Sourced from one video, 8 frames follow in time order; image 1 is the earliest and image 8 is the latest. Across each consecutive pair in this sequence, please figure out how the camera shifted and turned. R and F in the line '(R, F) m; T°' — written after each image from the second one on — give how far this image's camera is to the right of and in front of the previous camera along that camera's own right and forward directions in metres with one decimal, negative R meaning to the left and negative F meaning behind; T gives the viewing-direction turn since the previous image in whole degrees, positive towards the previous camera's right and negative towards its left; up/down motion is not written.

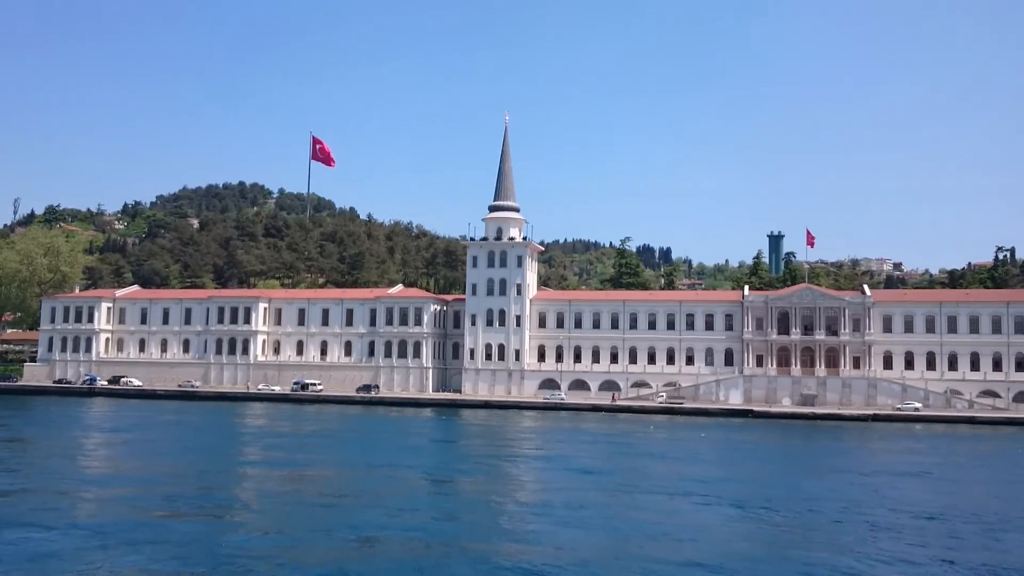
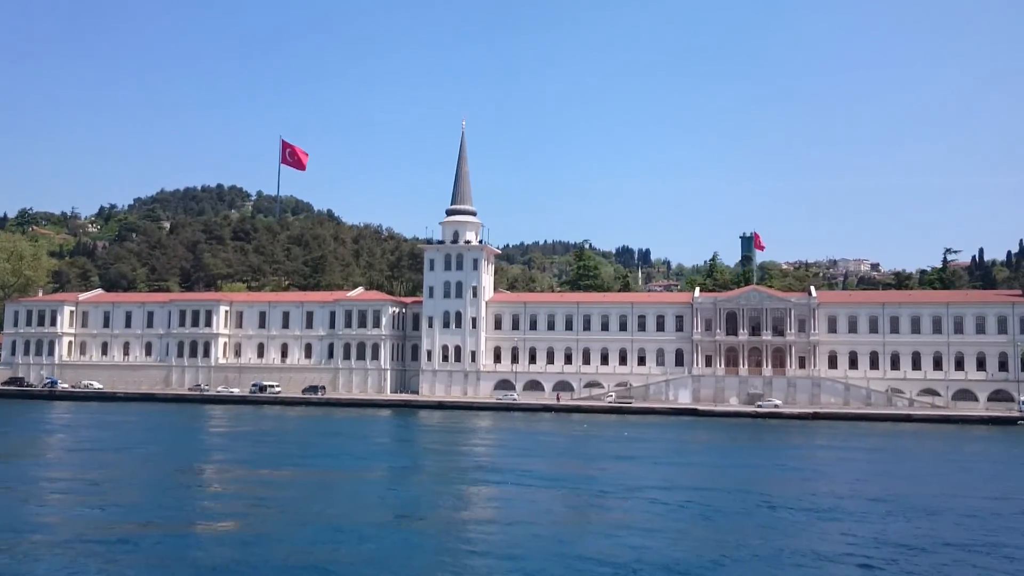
(+2.6, -1.4) m; +1°
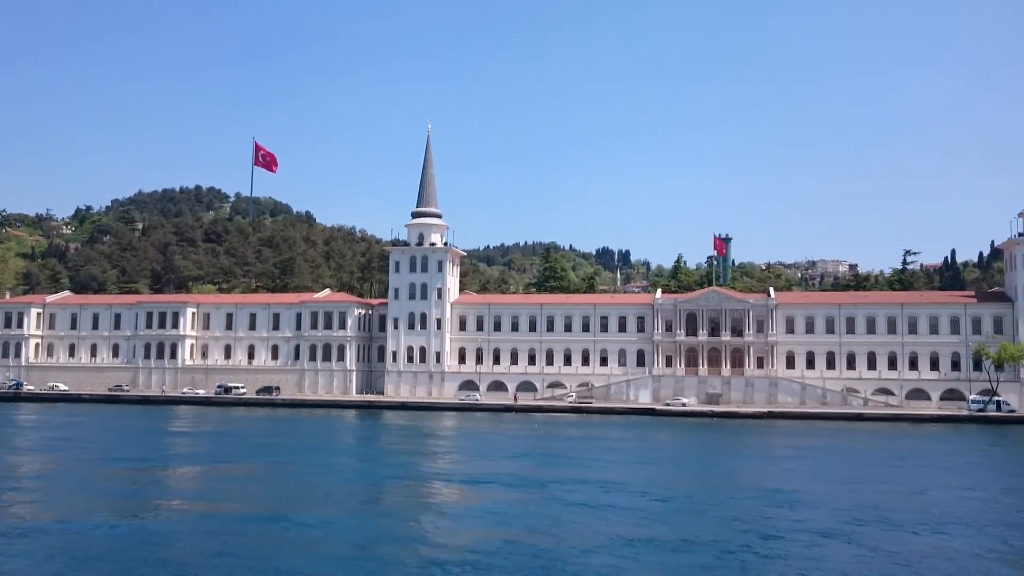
(+1.8, -0.9) m; +1°
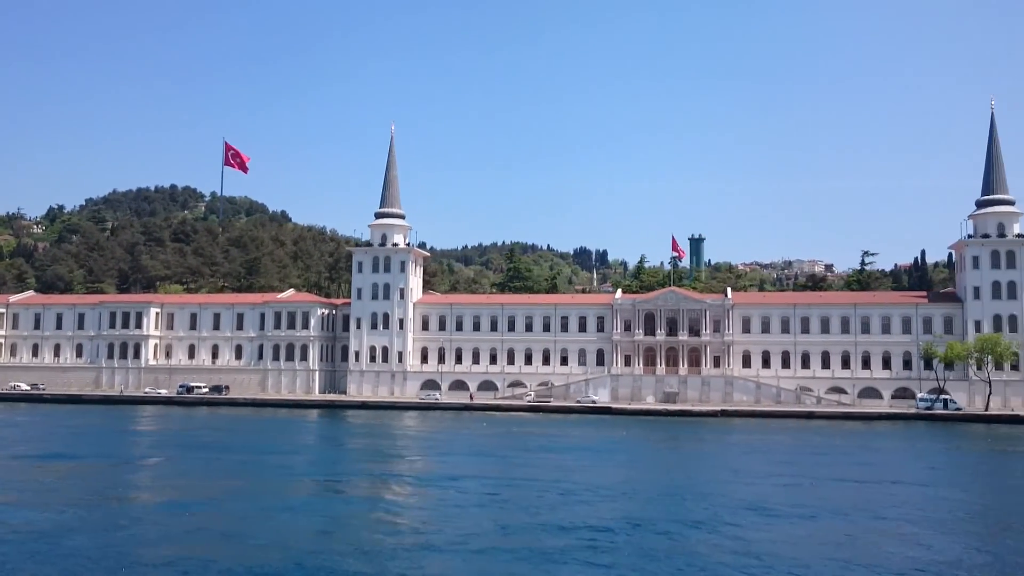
(+1.8, -0.8) m; +1°
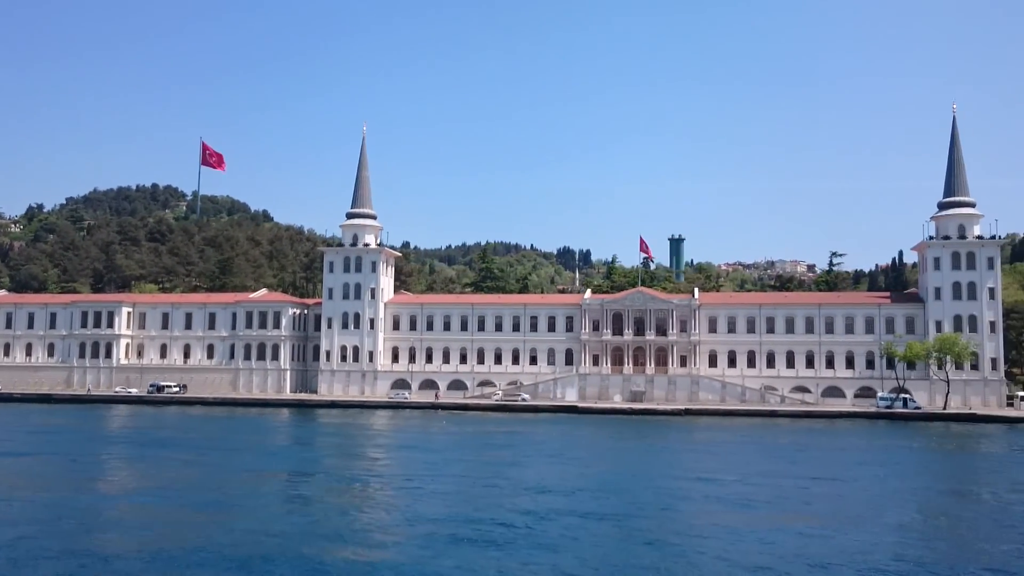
(+1.5, -0.7) m; +1°
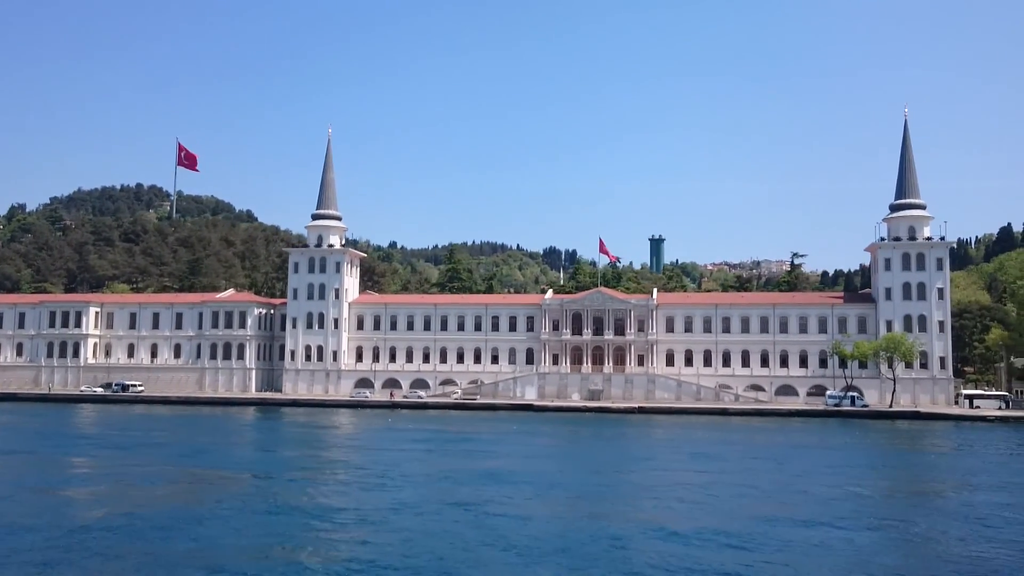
(+2.7, -1.2) m; 0°
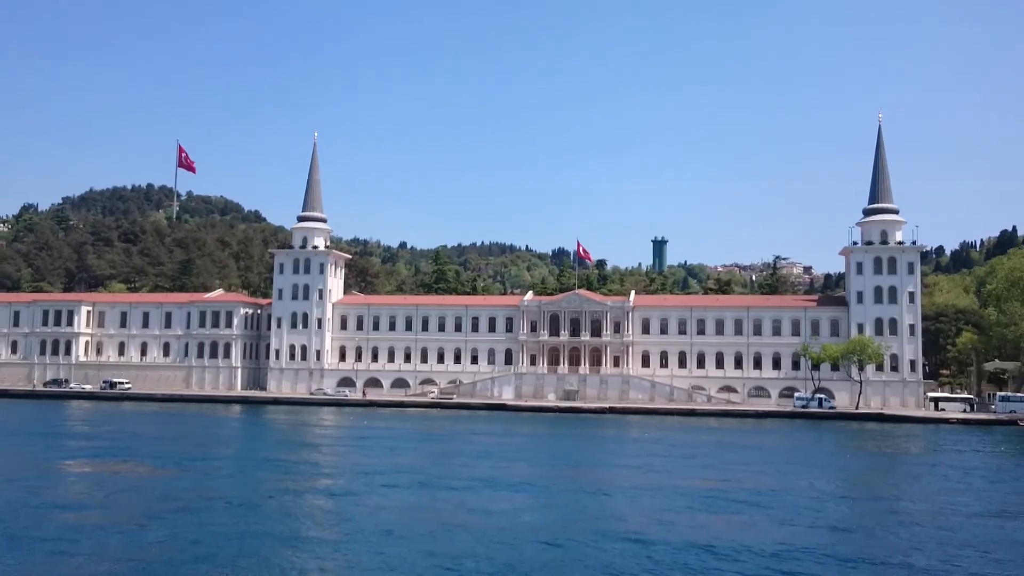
(+3.3, -1.4) m; -1°
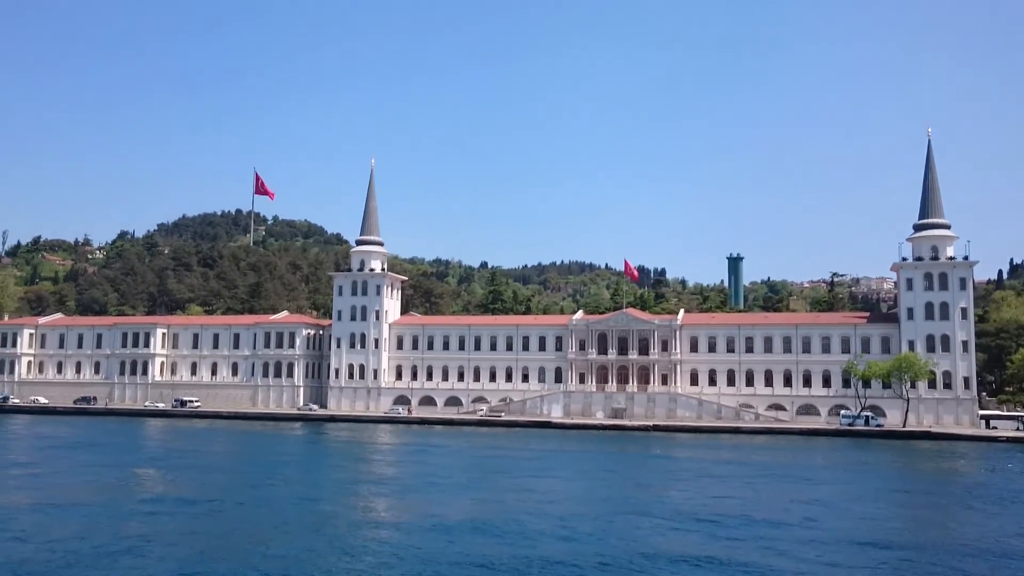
(+3.5, -1.6) m; -5°
